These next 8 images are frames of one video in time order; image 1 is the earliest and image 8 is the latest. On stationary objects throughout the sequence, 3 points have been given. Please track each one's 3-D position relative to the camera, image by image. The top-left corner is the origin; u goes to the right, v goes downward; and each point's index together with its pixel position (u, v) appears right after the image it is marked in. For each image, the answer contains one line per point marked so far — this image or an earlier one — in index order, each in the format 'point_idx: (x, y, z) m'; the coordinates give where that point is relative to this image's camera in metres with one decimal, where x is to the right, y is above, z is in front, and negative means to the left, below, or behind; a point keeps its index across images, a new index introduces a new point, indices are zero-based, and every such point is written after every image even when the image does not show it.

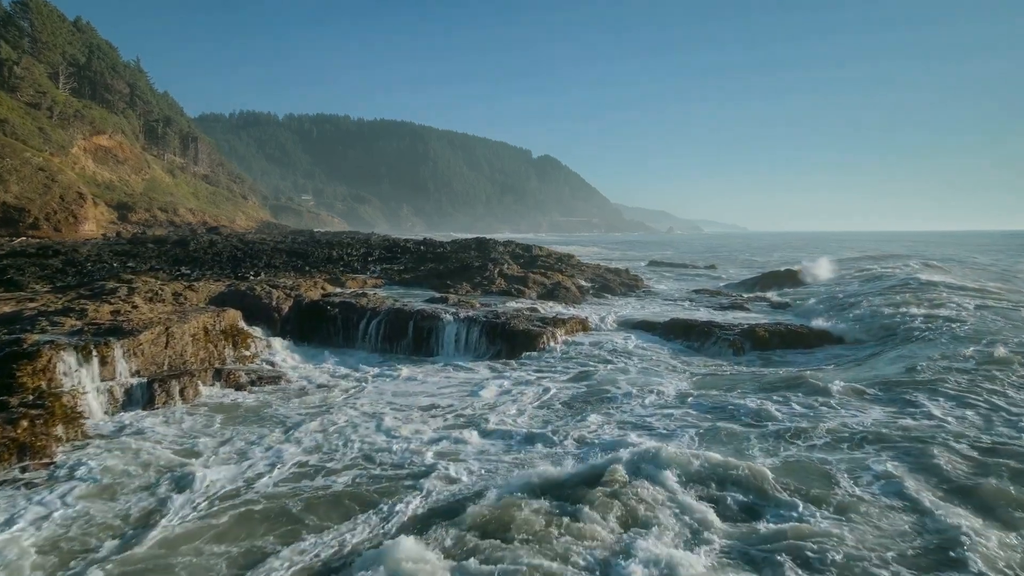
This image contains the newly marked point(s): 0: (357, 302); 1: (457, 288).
0: (-4.5, -0.4, +15.5) m
1: (-2.0, 0.0, +19.3) m
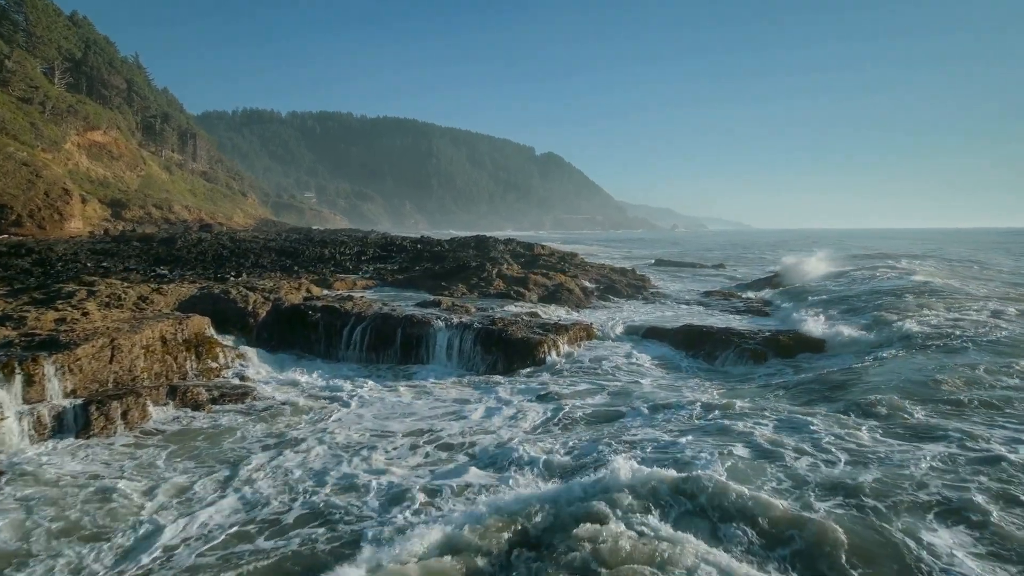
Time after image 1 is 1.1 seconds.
0: (-4.5, -0.5, +14.2) m
1: (-2.0, -0.1, +18.1) m
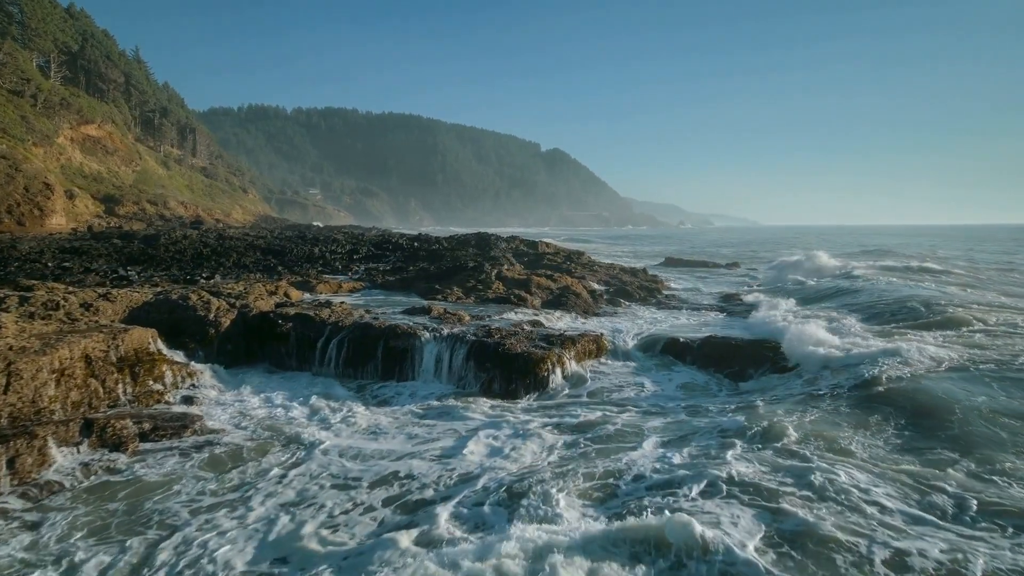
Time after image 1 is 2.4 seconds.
0: (-4.5, -0.6, +12.5) m
1: (-2.0, -0.2, +16.3) m
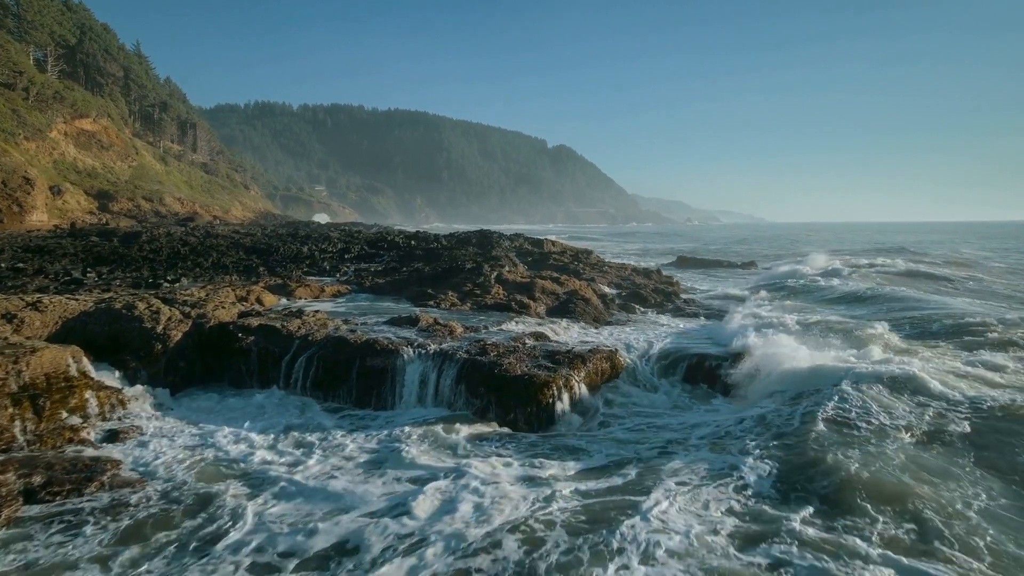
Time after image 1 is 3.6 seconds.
0: (-4.5, -0.7, +10.7) m
1: (-1.9, -0.3, +14.5) m
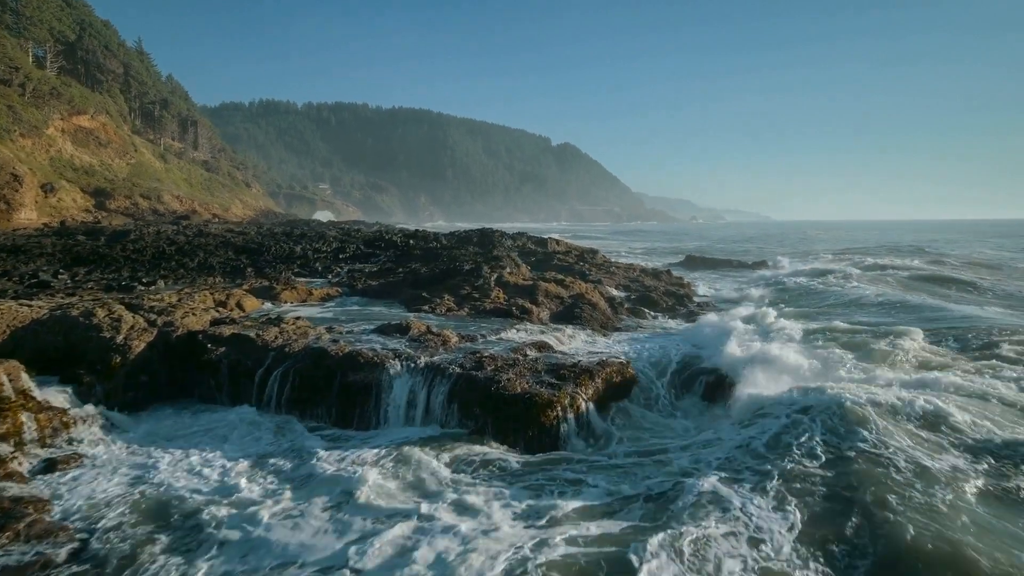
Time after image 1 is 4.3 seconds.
0: (-4.6, -0.8, +9.7) m
1: (-1.9, -0.4, +13.5) m
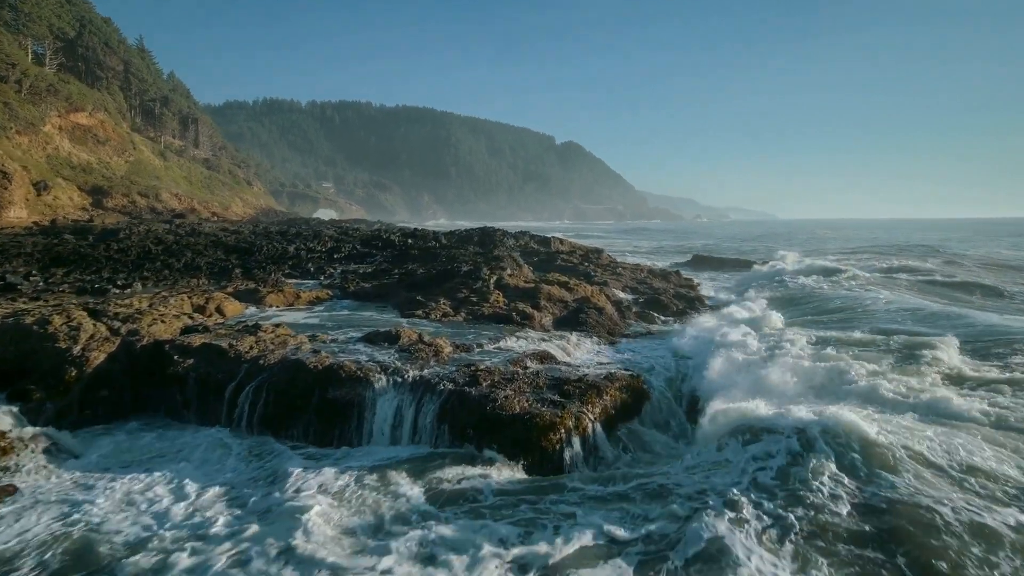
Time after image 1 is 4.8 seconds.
0: (-4.6, -0.9, +8.8) m
1: (-1.9, -0.5, +12.6) m
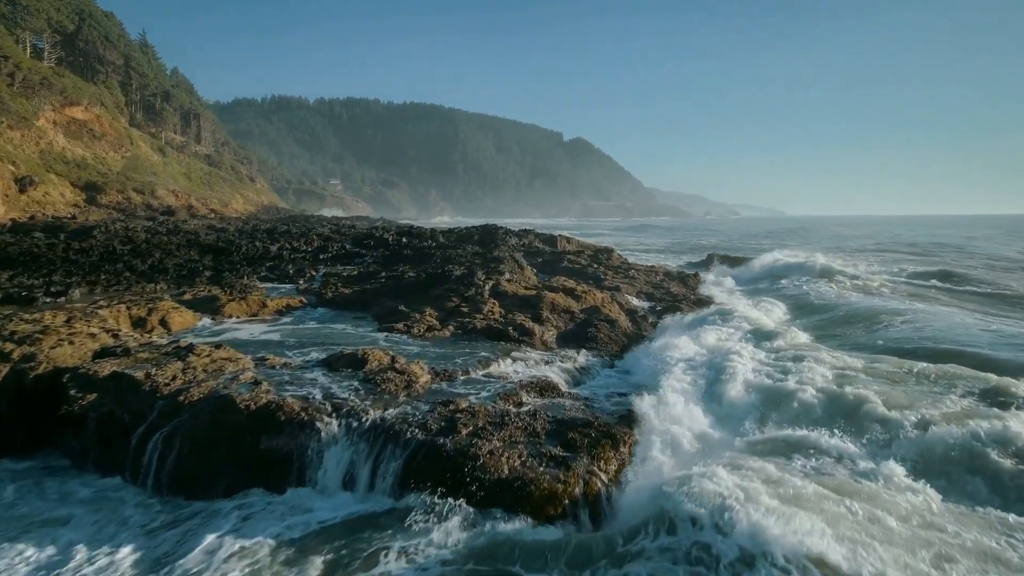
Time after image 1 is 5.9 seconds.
0: (-4.7, -1.1, +7.0) m
1: (-2.0, -0.7, +10.7) m
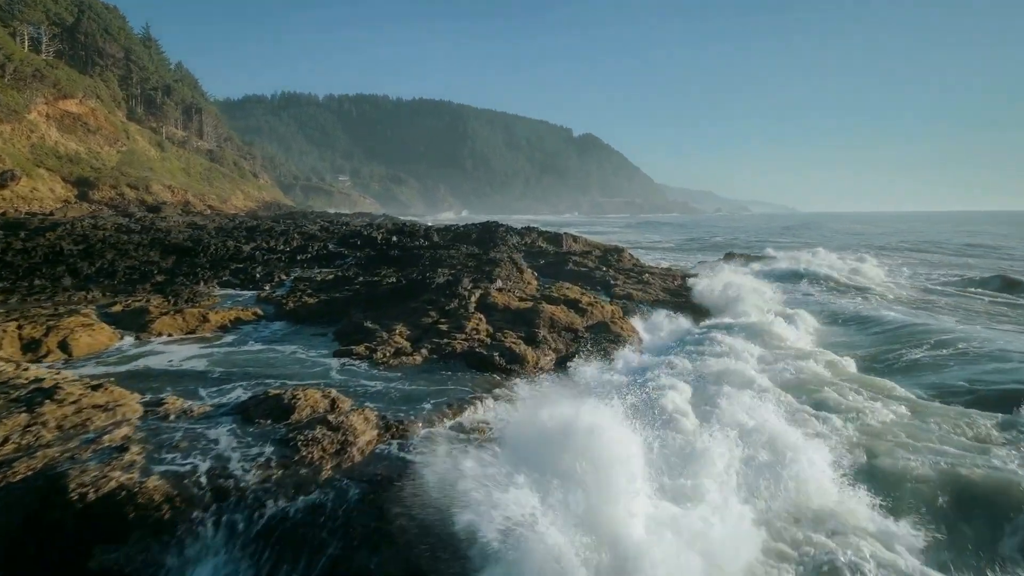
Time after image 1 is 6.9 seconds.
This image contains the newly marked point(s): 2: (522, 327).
0: (-4.9, -1.3, +5.0) m
1: (-2.2, -0.9, +8.7) m
2: (+0.3, -0.7, +9.4) m
